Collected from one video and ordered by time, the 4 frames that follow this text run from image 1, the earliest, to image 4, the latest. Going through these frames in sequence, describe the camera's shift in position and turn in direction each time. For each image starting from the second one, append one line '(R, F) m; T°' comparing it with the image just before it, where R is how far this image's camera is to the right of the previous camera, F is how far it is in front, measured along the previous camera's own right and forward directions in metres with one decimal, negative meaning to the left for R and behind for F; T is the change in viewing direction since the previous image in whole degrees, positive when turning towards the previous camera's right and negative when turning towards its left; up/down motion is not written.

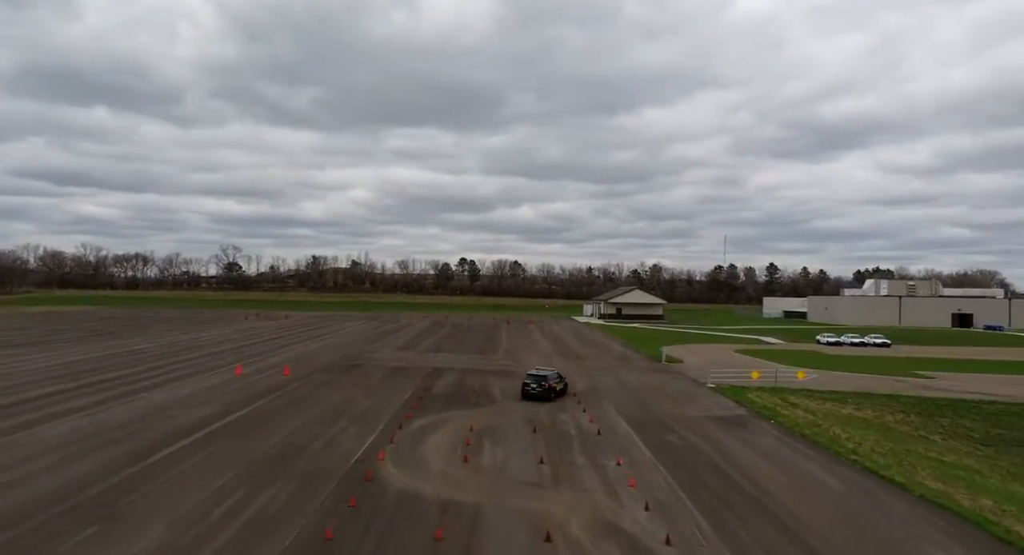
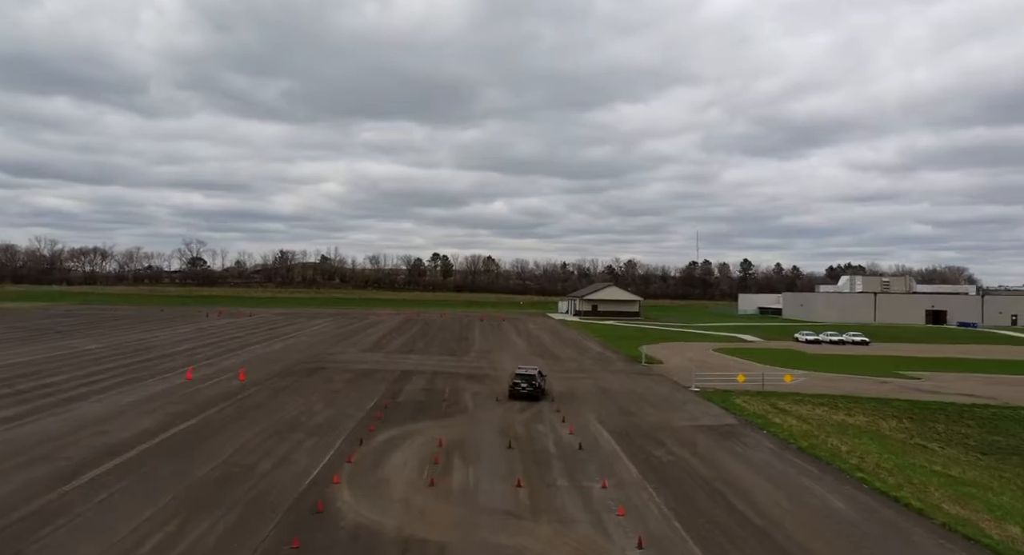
(0.0, +1.9) m; +2°
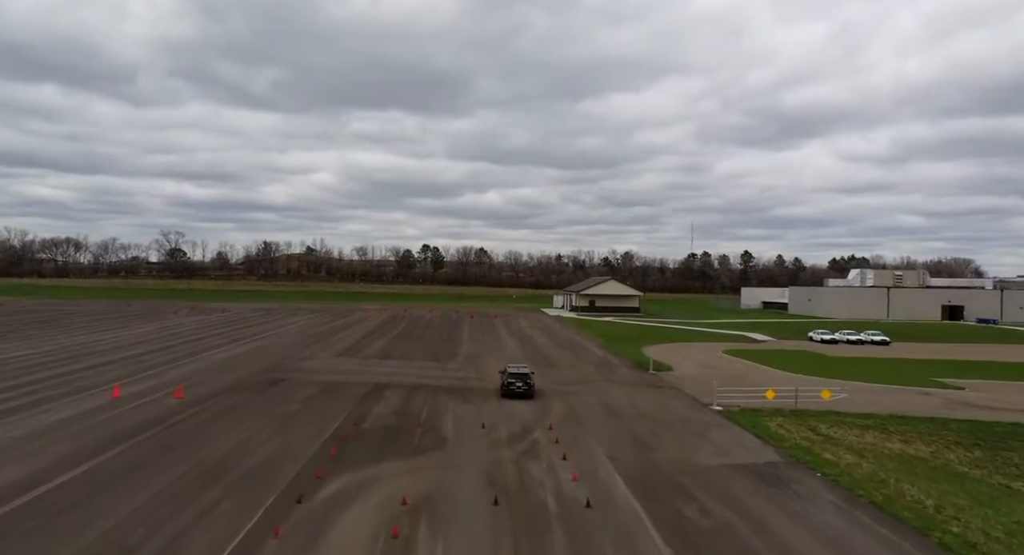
(+0.1, +4.4) m; +1°
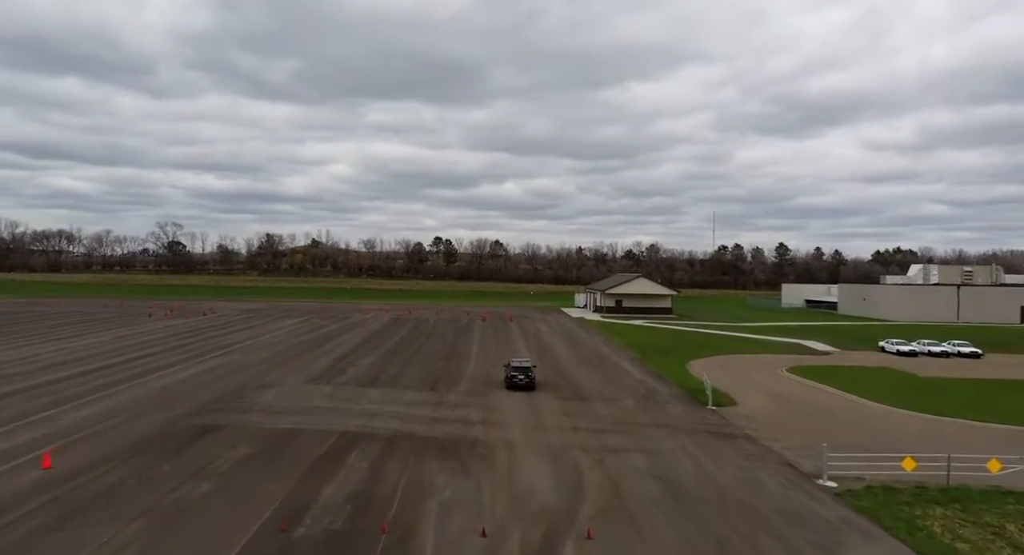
(0.0, +7.6) m; -1°
